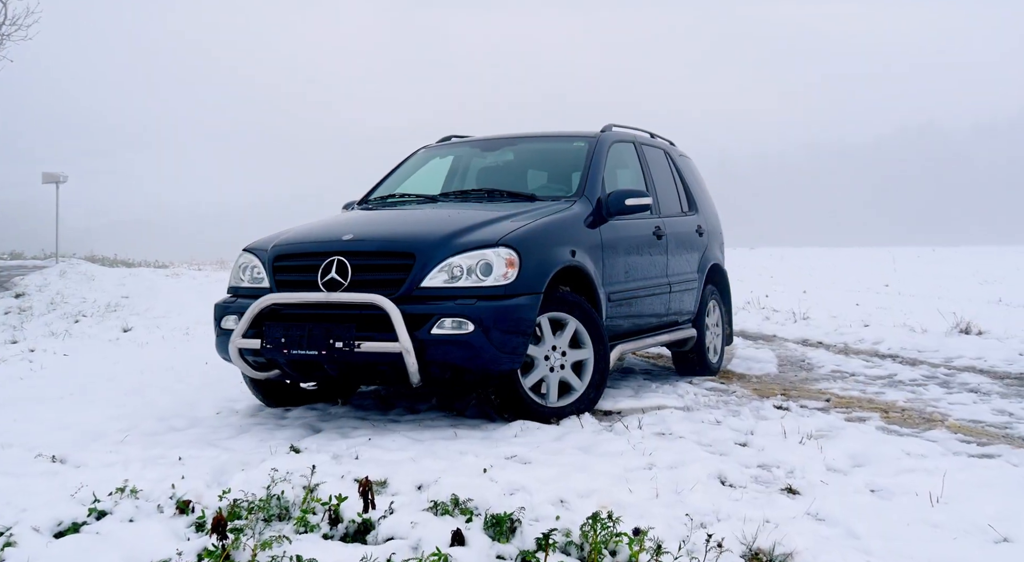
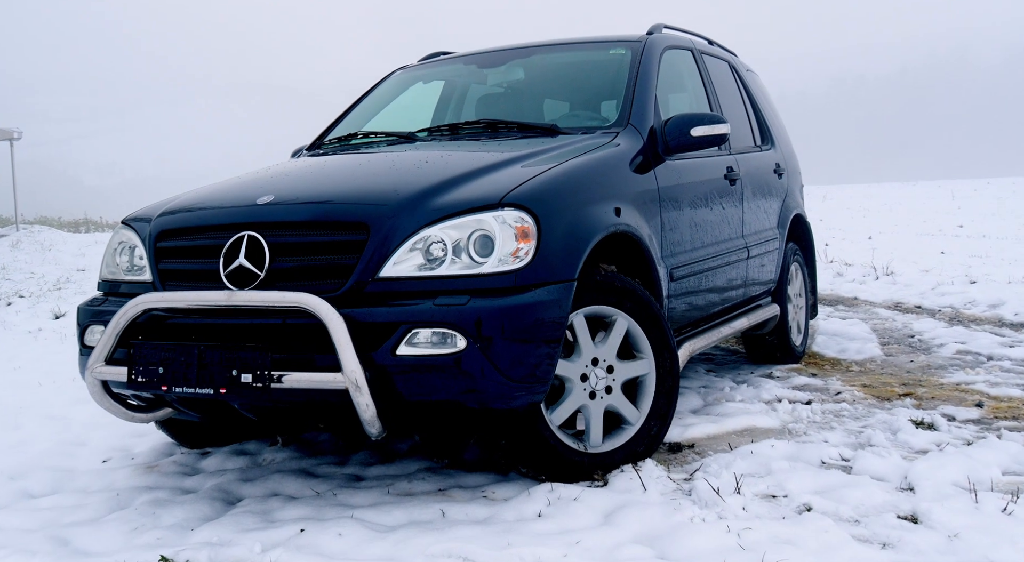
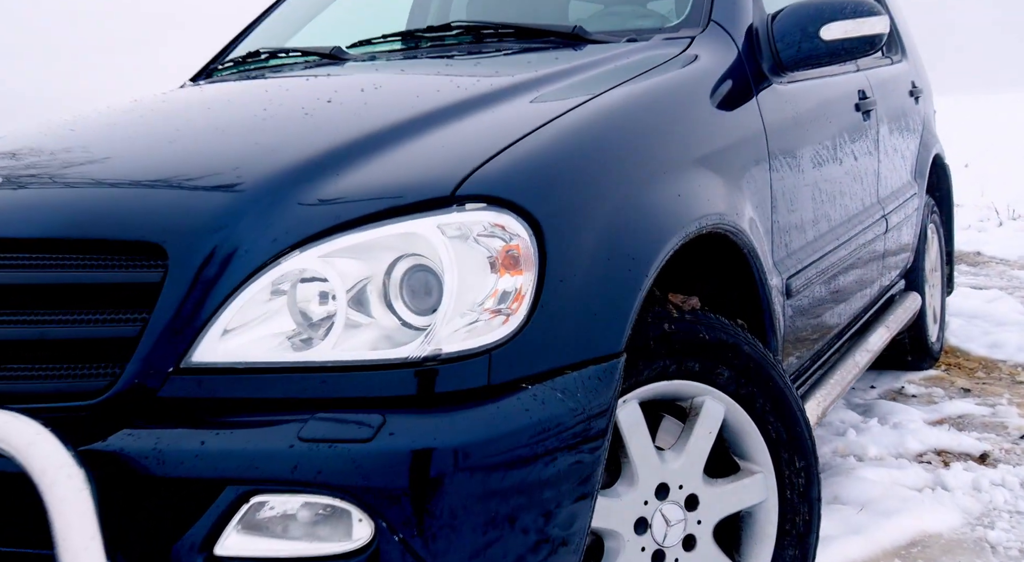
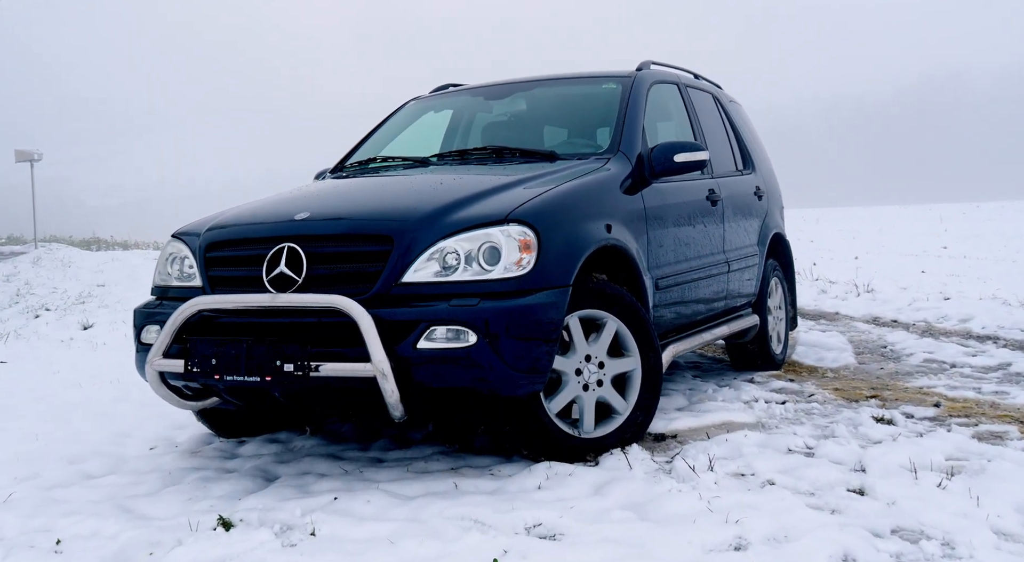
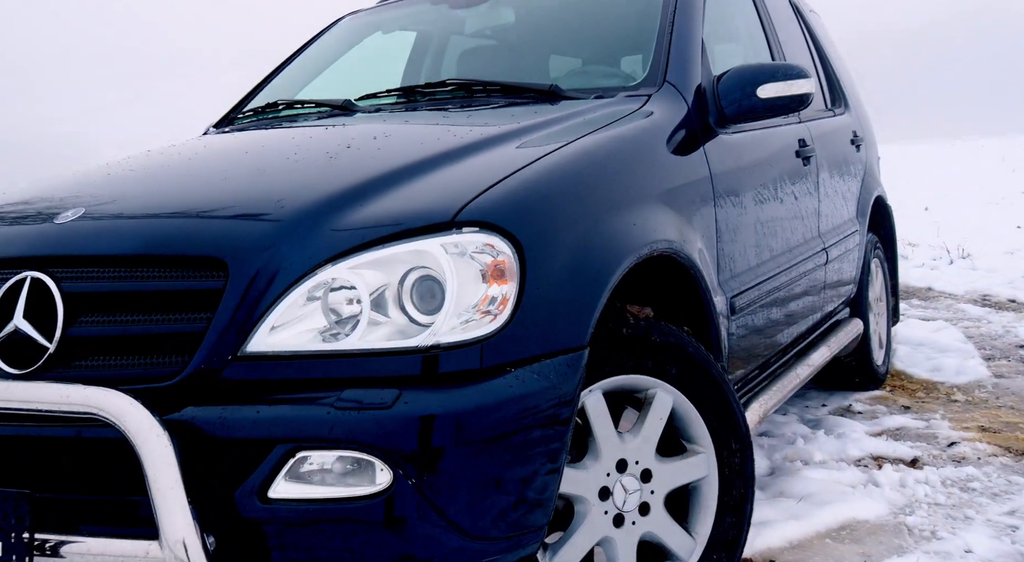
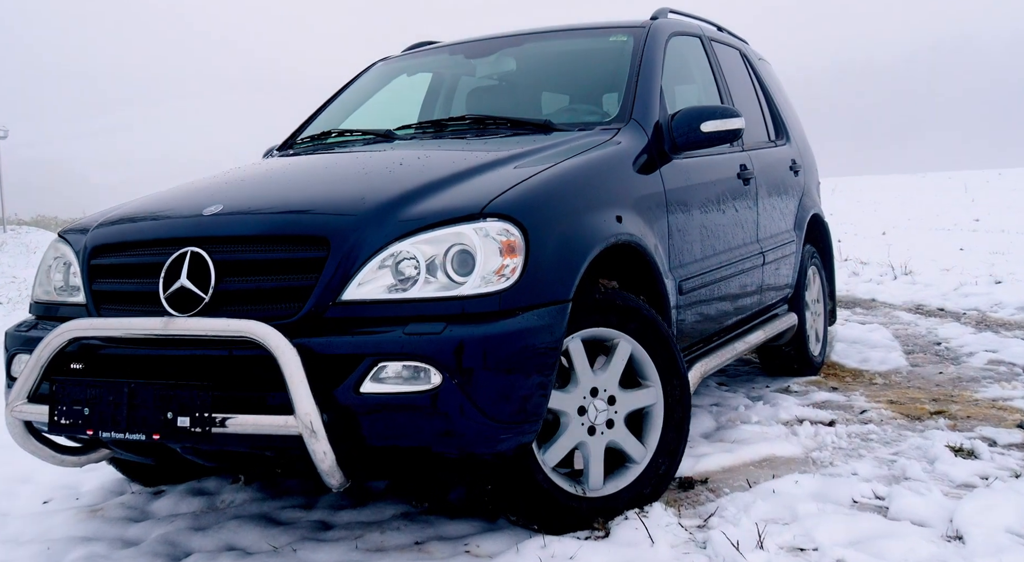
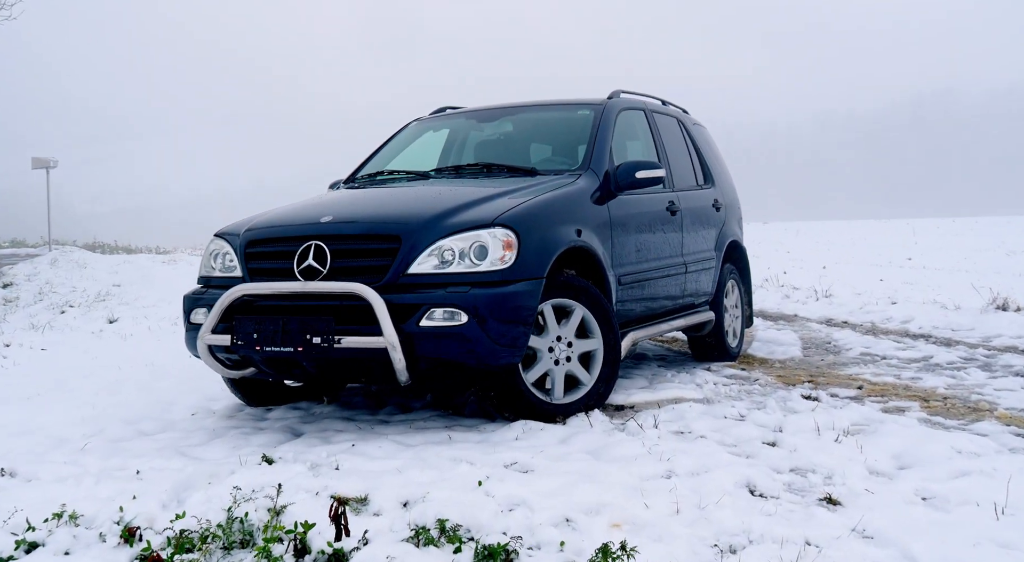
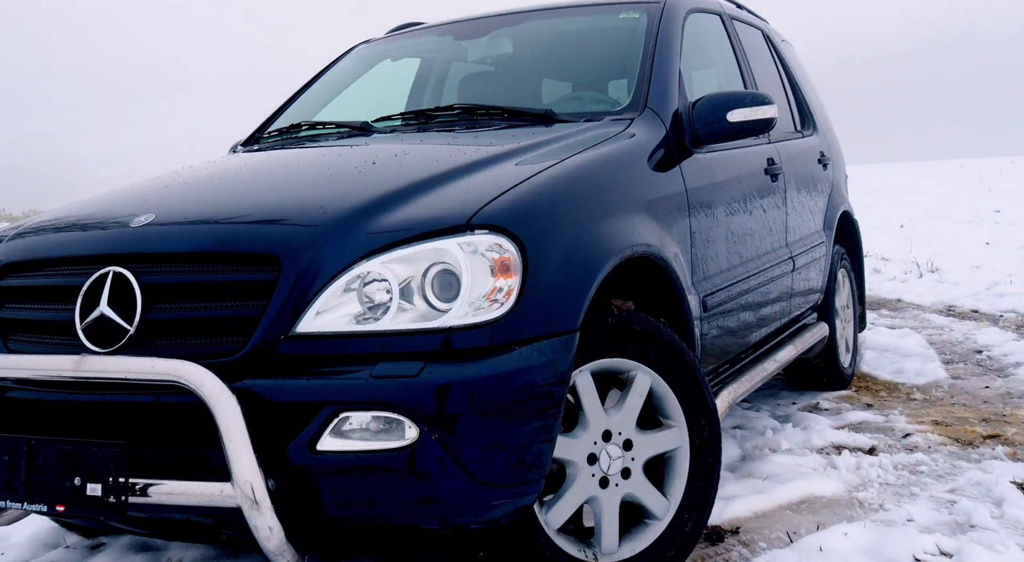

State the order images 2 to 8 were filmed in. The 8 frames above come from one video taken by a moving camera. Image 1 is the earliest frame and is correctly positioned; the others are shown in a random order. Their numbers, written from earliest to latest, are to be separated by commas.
7, 4, 2, 6, 8, 5, 3
